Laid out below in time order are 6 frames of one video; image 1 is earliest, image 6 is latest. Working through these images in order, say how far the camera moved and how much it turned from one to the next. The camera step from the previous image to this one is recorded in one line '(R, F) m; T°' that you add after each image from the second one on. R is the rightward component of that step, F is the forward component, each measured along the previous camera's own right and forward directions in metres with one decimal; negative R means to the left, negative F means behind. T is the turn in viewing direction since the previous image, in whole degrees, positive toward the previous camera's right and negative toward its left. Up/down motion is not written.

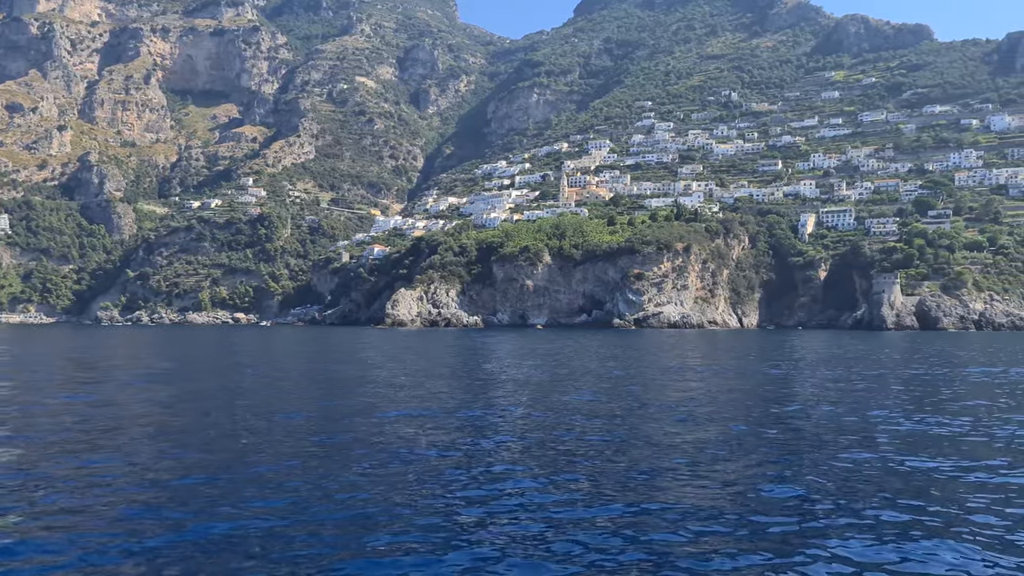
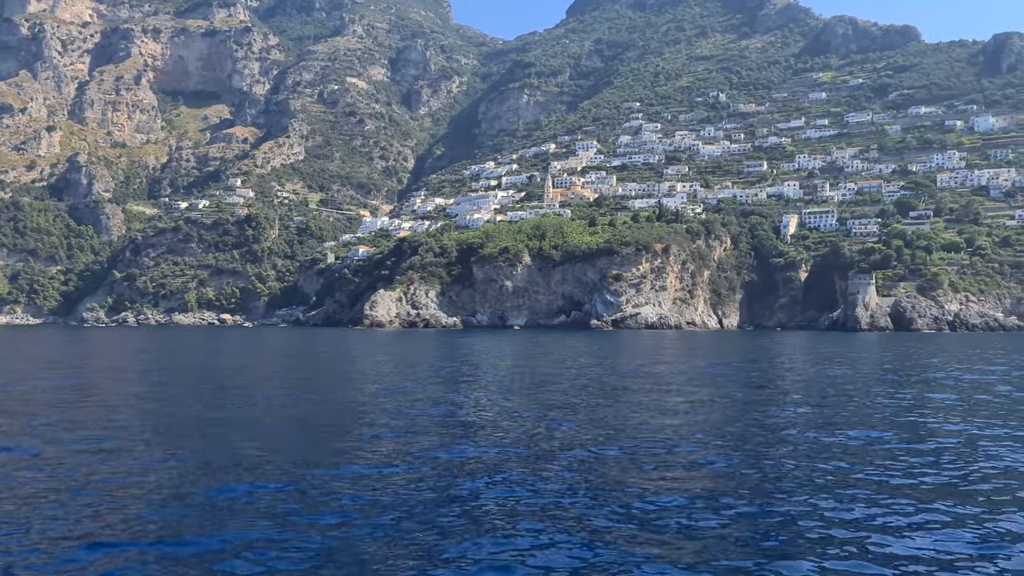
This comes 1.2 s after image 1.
(+1.8, +0.1) m; 0°
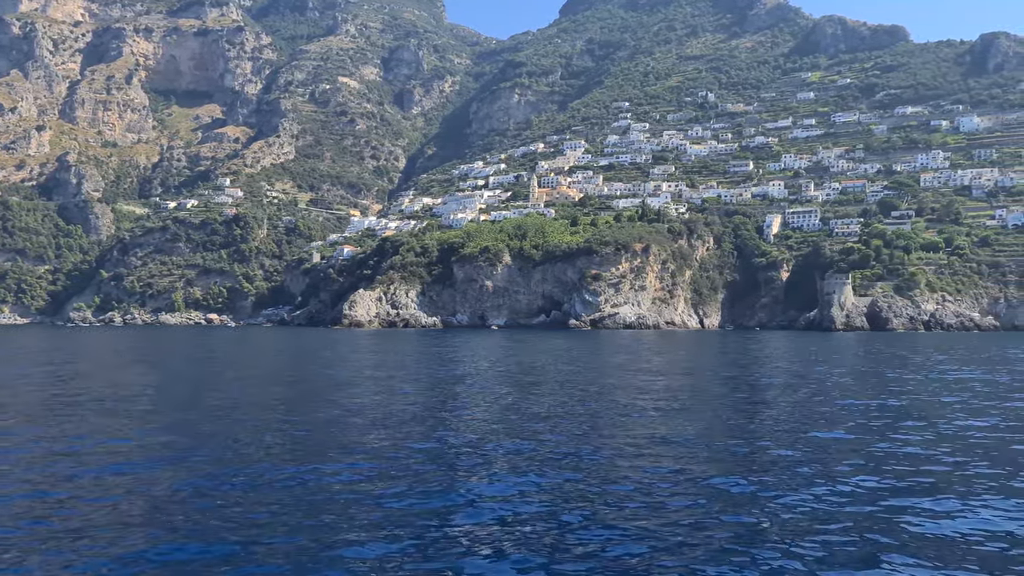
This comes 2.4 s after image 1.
(+1.8, +0.1) m; 0°
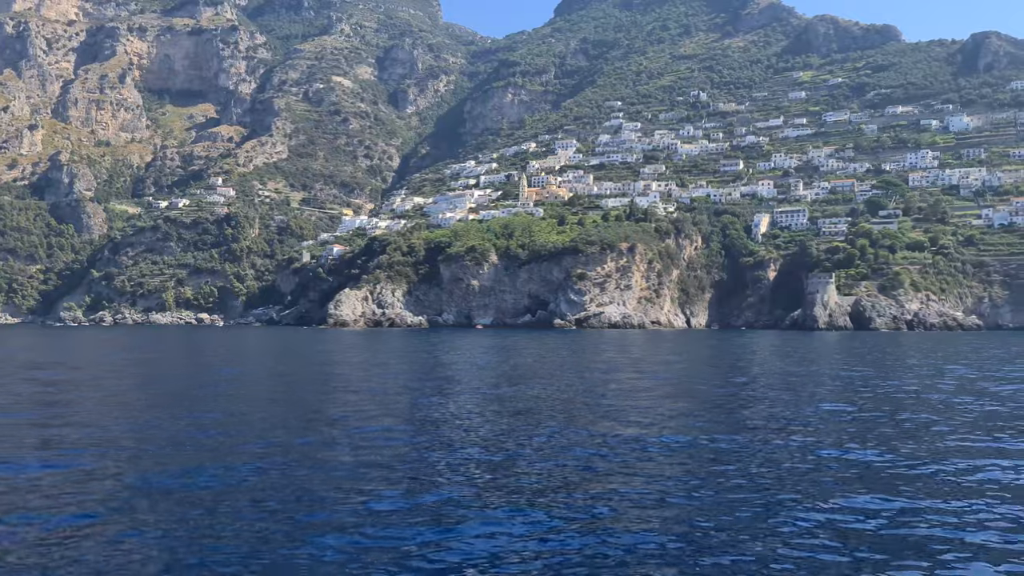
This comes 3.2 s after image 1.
(+1.2, +0.1) m; 0°
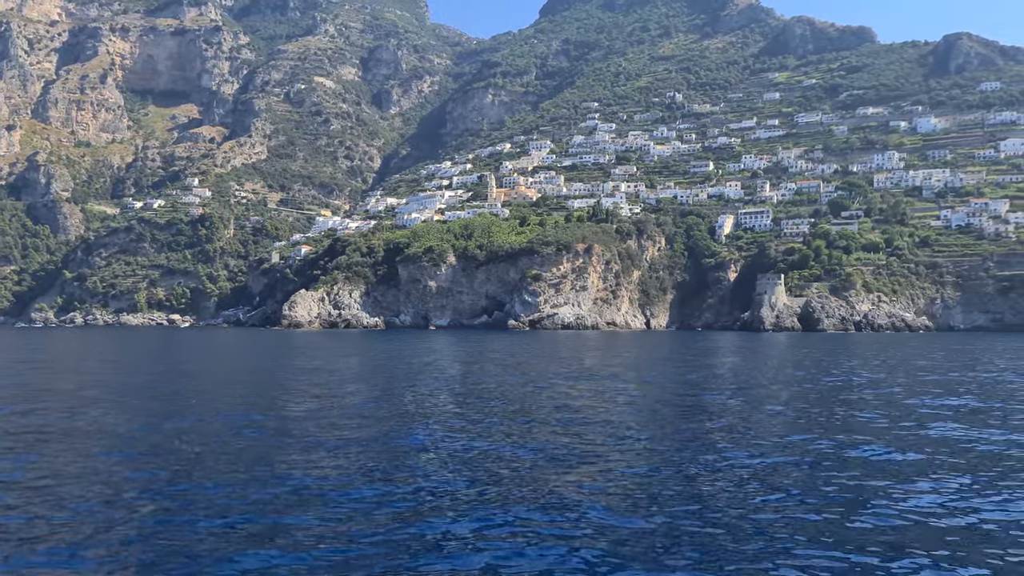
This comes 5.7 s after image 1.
(+3.9, +0.2) m; 0°
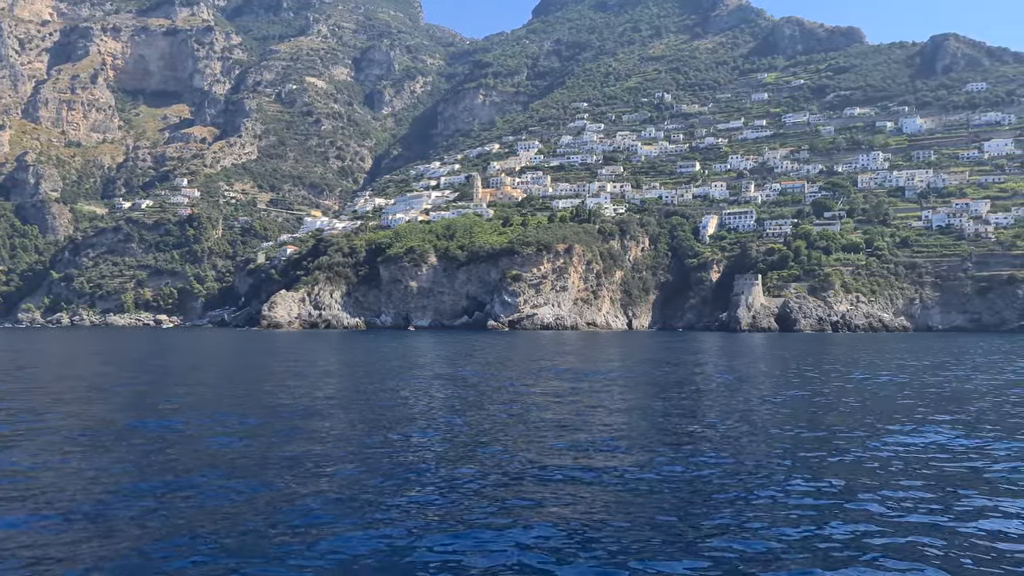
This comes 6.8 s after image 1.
(+1.6, +0.1) m; 0°
